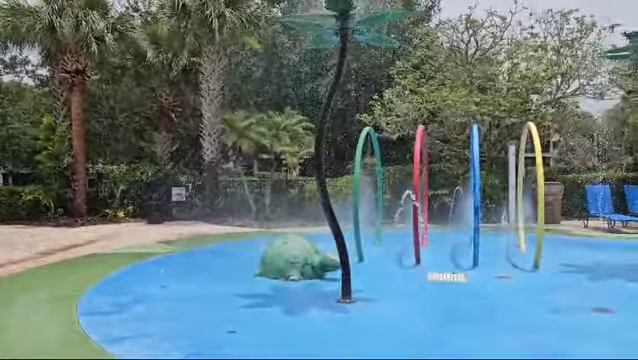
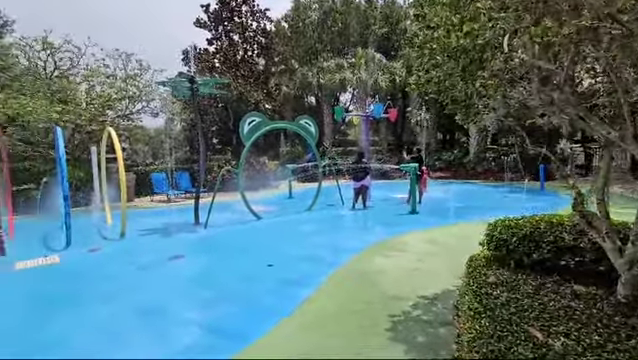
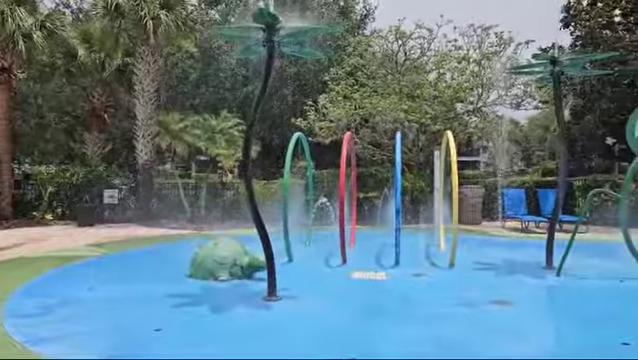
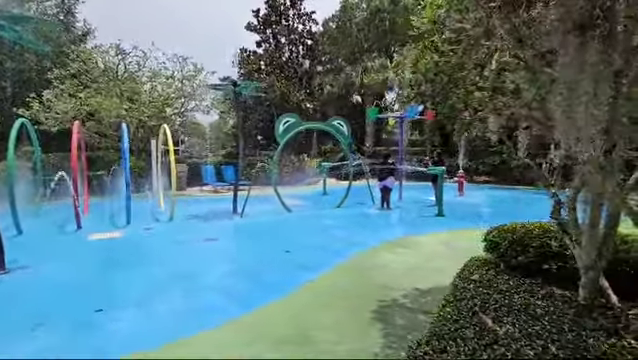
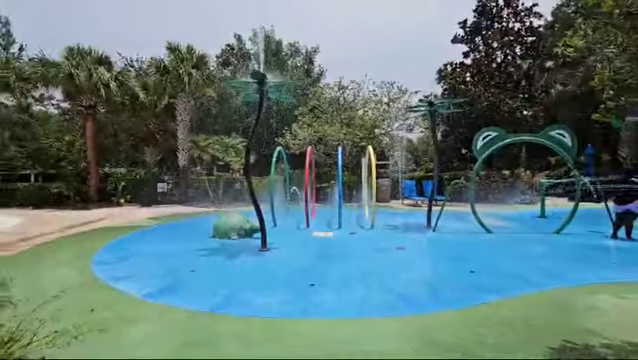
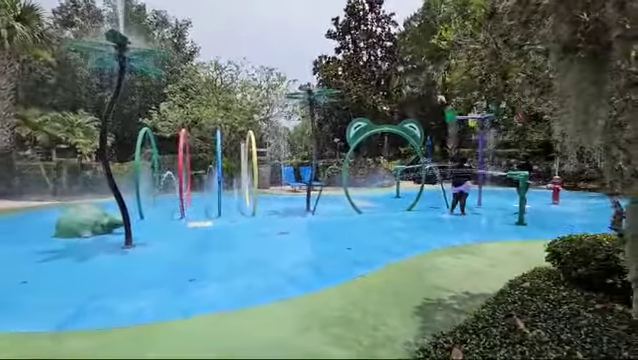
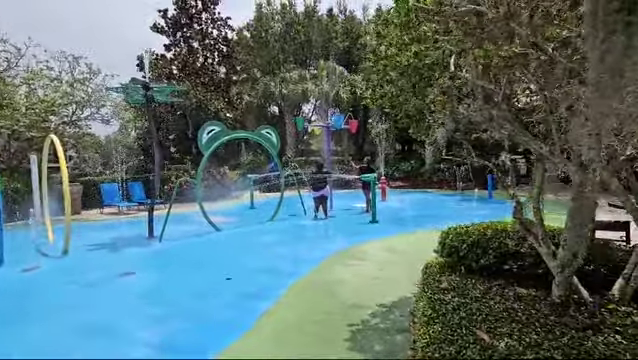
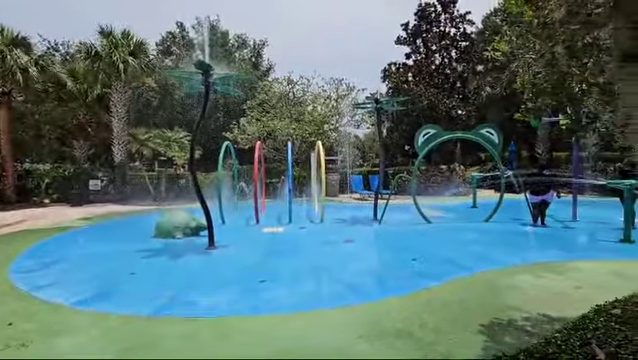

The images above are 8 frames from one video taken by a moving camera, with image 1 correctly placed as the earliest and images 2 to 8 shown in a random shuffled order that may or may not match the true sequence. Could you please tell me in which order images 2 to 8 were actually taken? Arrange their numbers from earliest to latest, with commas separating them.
3, 5, 8, 6, 4, 7, 2
